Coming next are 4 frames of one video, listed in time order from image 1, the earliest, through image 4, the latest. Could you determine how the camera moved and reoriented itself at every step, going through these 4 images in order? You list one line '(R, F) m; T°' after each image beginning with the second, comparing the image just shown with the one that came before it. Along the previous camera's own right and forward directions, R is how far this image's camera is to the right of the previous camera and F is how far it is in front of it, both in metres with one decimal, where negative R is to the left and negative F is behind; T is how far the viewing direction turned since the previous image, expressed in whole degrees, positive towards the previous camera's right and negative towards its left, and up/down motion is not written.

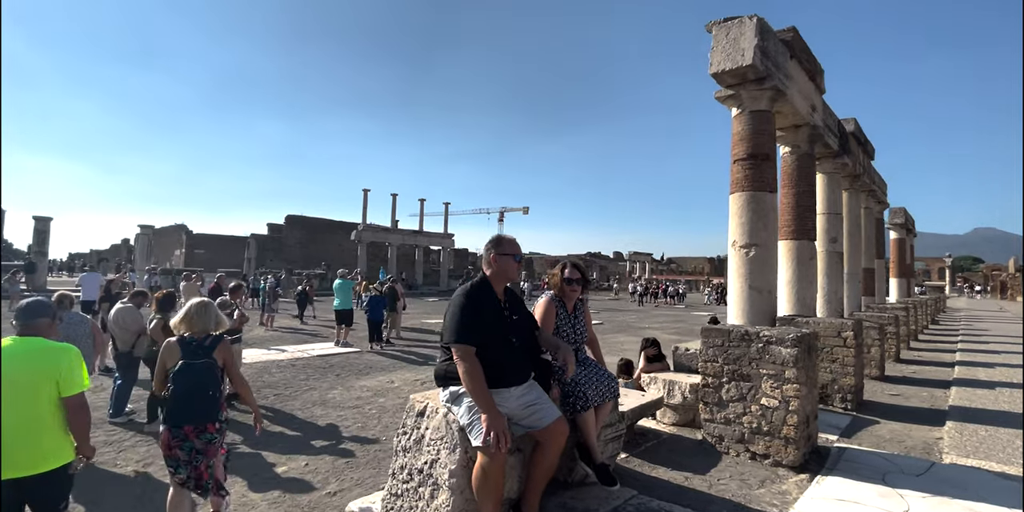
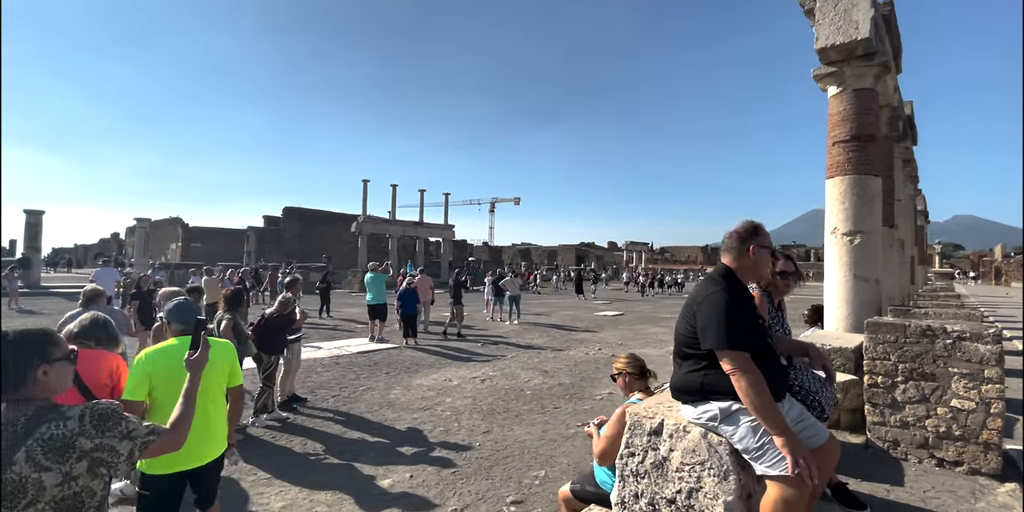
(-1.2, +0.5) m; +2°
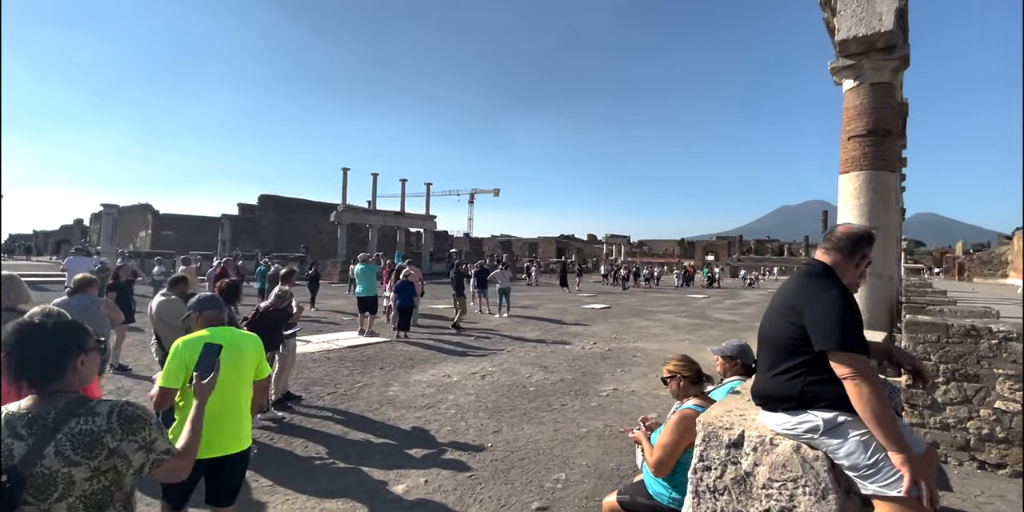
(-0.4, +0.2) m; +3°
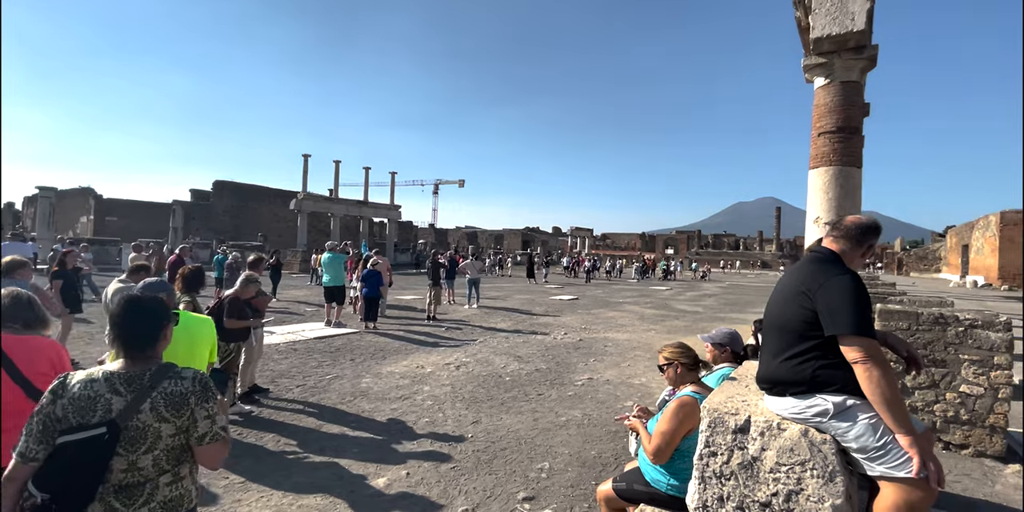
(-0.2, +0.1) m; +4°
